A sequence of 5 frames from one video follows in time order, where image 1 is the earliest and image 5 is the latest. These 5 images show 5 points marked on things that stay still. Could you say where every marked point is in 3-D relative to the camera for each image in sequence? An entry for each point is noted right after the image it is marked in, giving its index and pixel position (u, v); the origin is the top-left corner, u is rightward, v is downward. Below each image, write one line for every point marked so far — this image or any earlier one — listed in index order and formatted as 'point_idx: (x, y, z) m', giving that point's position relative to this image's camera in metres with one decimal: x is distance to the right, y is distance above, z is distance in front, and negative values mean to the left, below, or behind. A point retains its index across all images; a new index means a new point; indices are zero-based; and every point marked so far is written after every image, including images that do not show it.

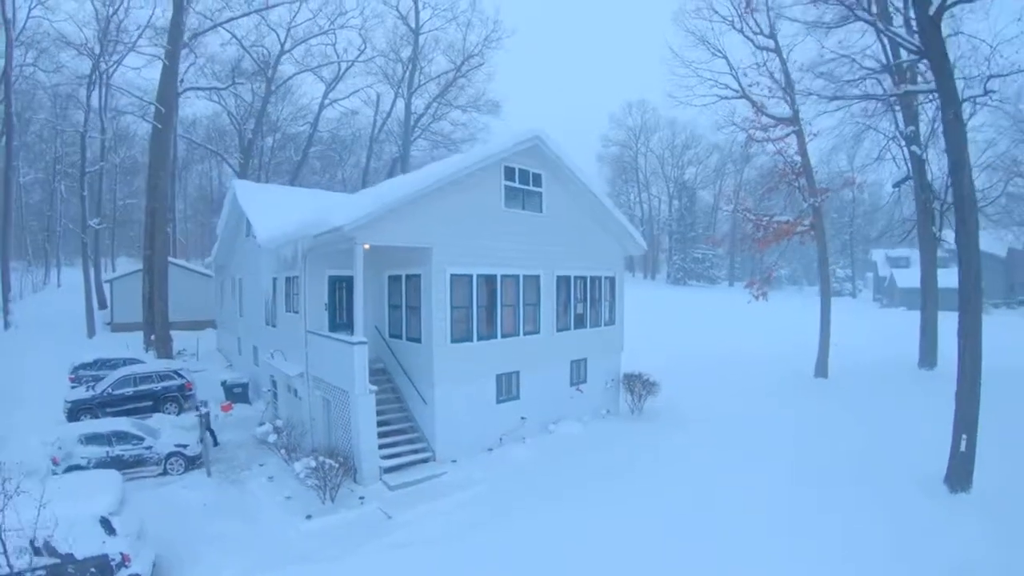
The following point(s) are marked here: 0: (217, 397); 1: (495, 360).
0: (-7.1, -2.8, +17.7) m
1: (-0.3, -1.9, +15.5) m
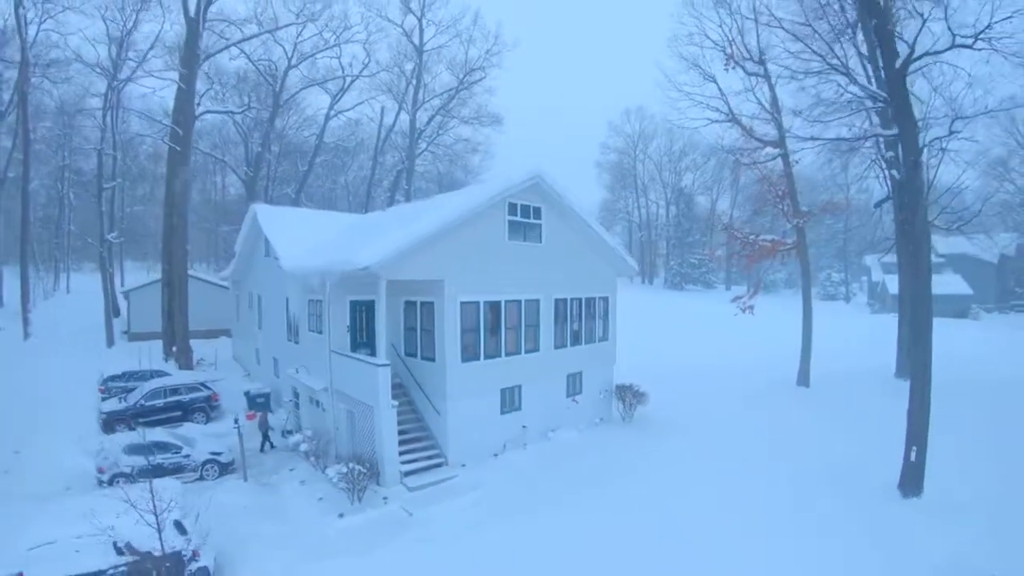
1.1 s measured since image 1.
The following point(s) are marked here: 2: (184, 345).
0: (-7.1, -3.1, +18.6) m
1: (-0.3, -2.2, +16.5) m
2: (-9.2, -1.6, +19.5) m
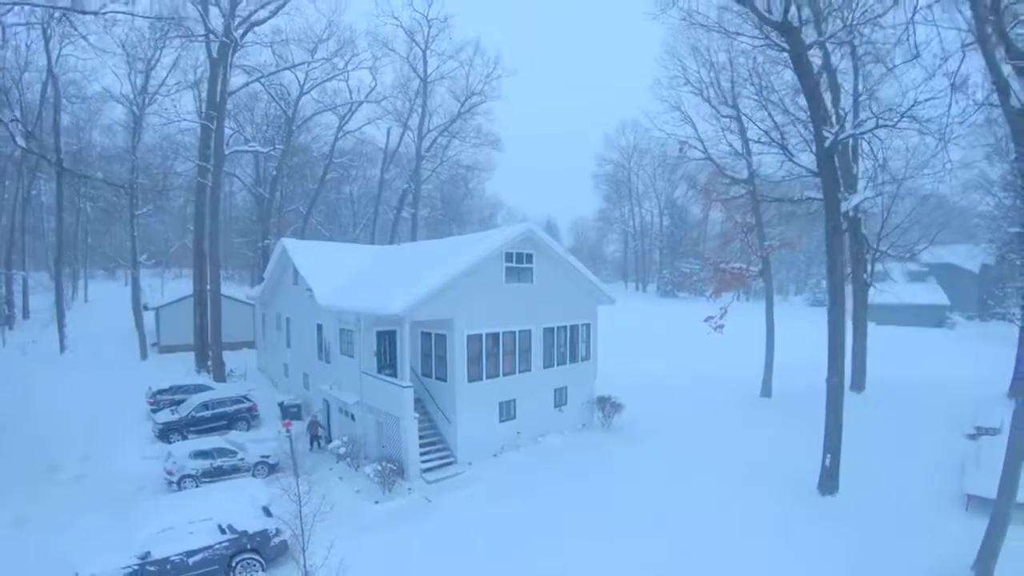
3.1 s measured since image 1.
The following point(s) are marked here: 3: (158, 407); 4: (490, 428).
0: (-7.2, -3.6, +20.6) m
1: (-0.3, -2.8, +18.5) m
2: (-9.3, -2.2, +21.5) m
3: (-9.4, -3.4, +19.0) m
4: (-0.6, -3.7, +18.2) m
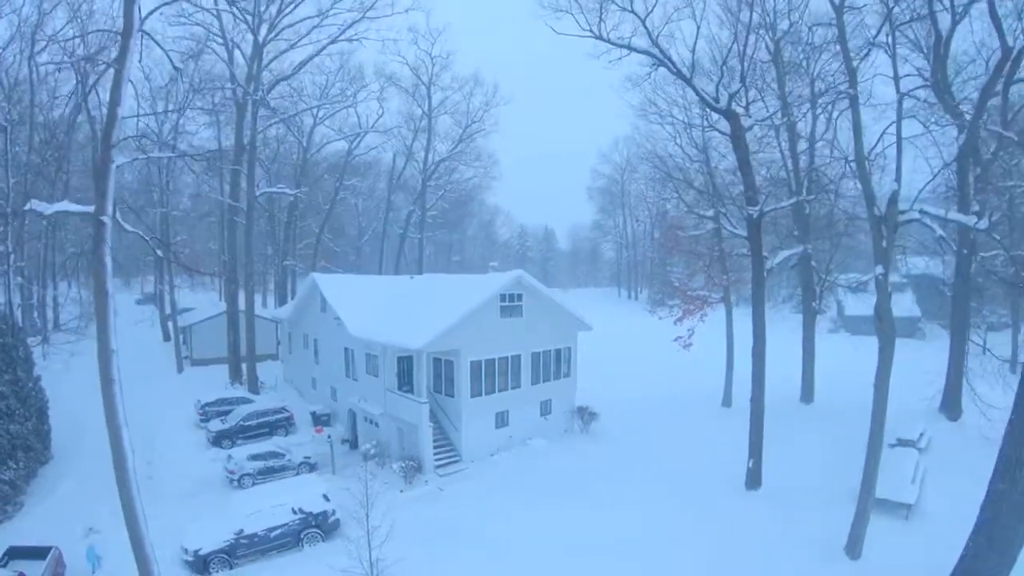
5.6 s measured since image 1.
0: (-7.3, -4.4, +23.3) m
1: (-0.4, -3.5, +21.2) m
2: (-9.4, -2.9, +24.2) m
3: (-9.6, -4.1, +21.7) m
4: (-0.7, -4.4, +20.9) m
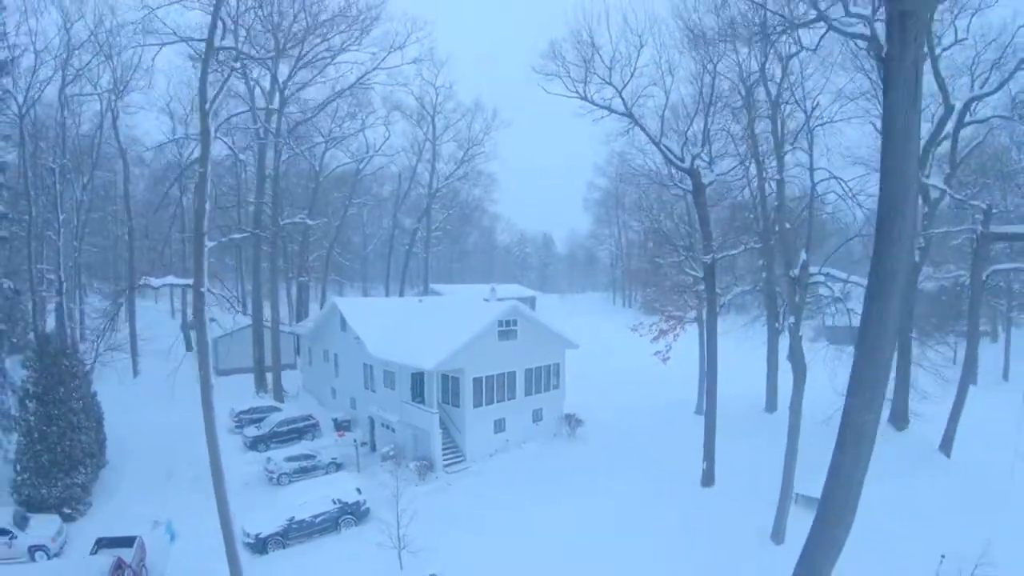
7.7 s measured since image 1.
0: (-7.4, -5.0, +25.8) m
1: (-0.6, -4.1, +23.7) m
2: (-9.5, -3.6, +26.8) m
3: (-9.7, -4.8, +24.2) m
4: (-0.8, -5.1, +23.4) m
